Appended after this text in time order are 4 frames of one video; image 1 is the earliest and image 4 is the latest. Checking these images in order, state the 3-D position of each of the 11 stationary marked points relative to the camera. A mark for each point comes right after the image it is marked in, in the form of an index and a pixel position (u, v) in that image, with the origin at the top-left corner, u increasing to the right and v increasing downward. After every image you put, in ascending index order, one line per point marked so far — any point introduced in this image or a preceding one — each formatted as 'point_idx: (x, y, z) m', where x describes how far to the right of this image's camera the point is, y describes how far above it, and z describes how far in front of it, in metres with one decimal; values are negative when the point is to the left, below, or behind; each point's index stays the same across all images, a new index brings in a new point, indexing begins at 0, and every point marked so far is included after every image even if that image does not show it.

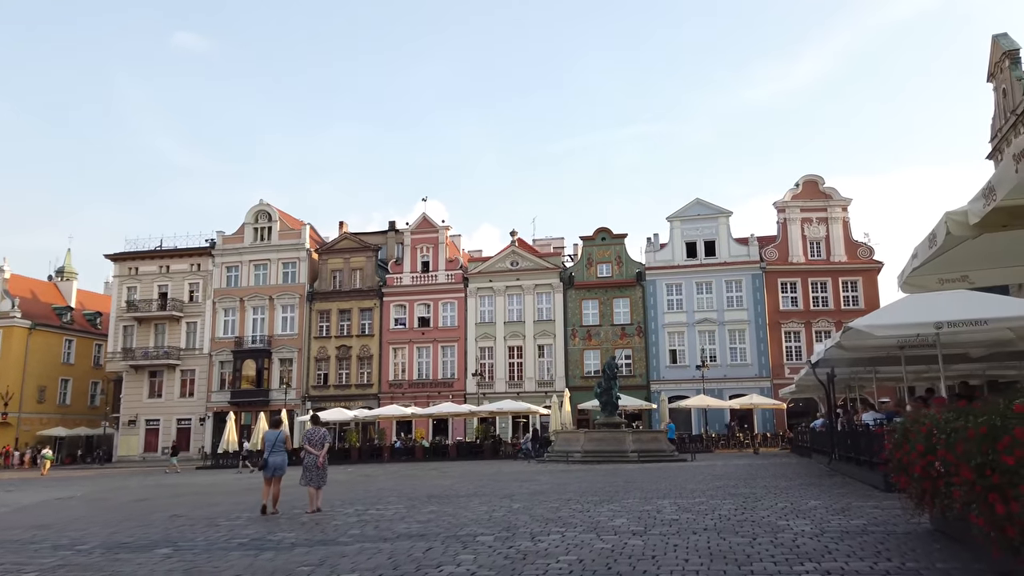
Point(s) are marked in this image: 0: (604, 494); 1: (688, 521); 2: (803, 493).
0: (+1.7, -3.8, +13.7) m
1: (+2.1, -3.0, +9.4) m
2: (+4.7, -3.4, +12.0) m
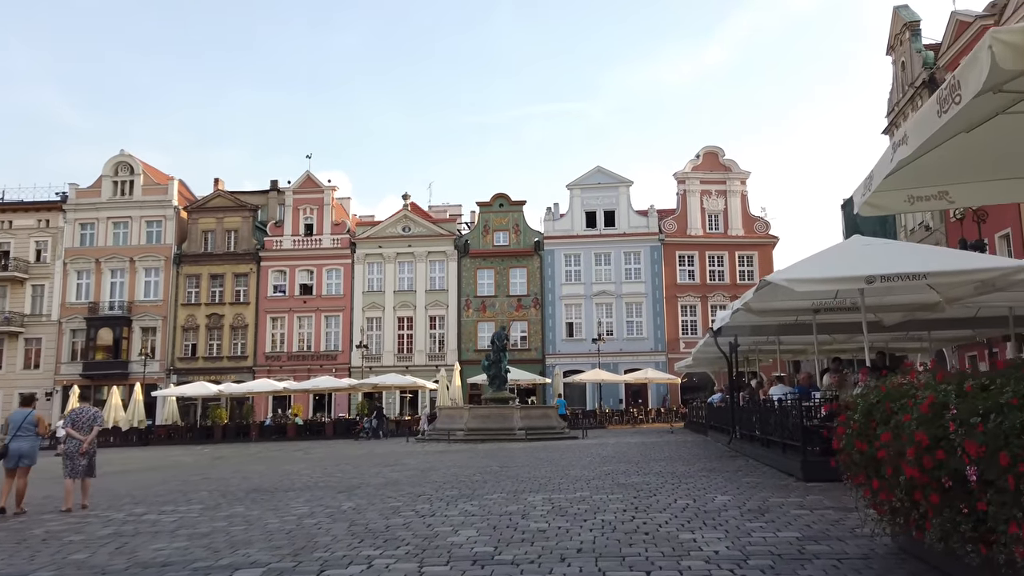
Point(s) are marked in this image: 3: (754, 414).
0: (-0.7, -3.0, +11.0) m
1: (+0.3, -2.2, +6.8) m
2: (+2.5, -2.6, +9.7) m
3: (+4.7, -2.5, +14.4) m
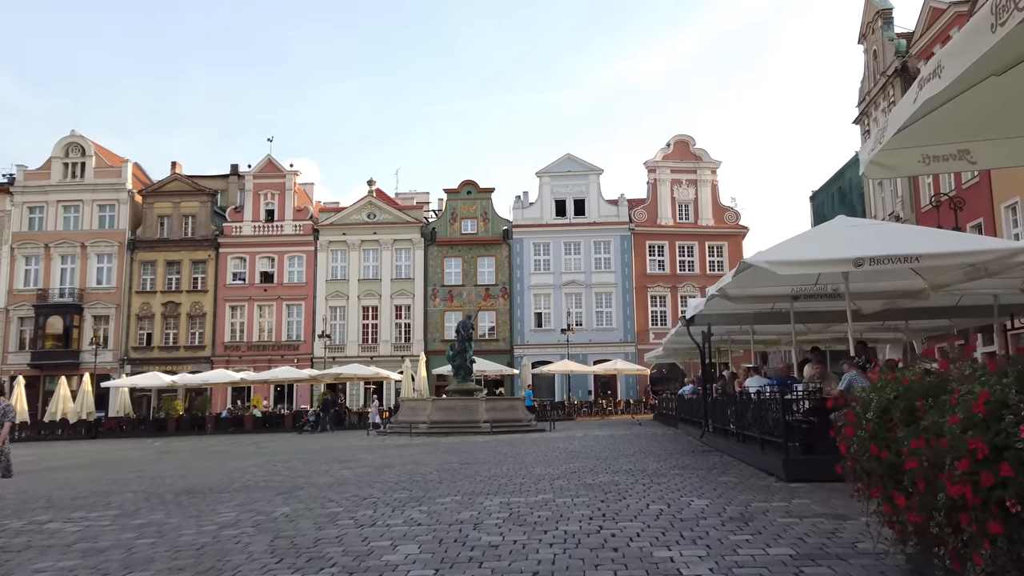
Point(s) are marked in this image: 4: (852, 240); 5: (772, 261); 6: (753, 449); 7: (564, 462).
0: (-1.3, -2.7, +10.0) m
1: (-0.1, -2.0, +5.8) m
2: (+2.0, -2.4, +8.8) m
3: (+4.0, -2.2, +13.7) m
4: (+4.5, +0.6, +9.7) m
5: (+3.3, +0.3, +9.4) m
6: (+3.6, -2.4, +11.0) m
7: (+0.9, -3.0, +12.9) m
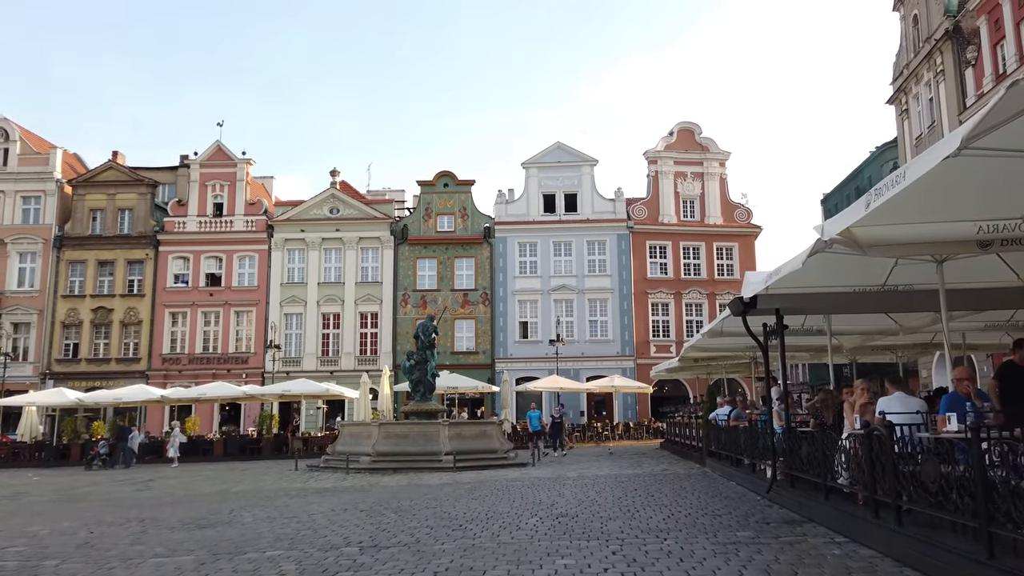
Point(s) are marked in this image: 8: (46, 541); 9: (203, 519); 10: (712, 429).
0: (-1.8, -2.1, +4.1) m
1: (-0.6, -1.3, -0.1) m
2: (+1.5, -1.7, +2.9) m
3: (+3.4, -1.7, +7.8) m
4: (+4.0, +1.2, +3.9) m
5: (+2.8, +1.0, +3.6) m
6: (+3.0, -1.8, +5.1) m
7: (+0.3, -2.5, +6.9) m
8: (-5.9, -3.2, +9.3) m
9: (-4.6, -3.4, +11.1) m
10: (+4.2, -2.9, +15.4) m
